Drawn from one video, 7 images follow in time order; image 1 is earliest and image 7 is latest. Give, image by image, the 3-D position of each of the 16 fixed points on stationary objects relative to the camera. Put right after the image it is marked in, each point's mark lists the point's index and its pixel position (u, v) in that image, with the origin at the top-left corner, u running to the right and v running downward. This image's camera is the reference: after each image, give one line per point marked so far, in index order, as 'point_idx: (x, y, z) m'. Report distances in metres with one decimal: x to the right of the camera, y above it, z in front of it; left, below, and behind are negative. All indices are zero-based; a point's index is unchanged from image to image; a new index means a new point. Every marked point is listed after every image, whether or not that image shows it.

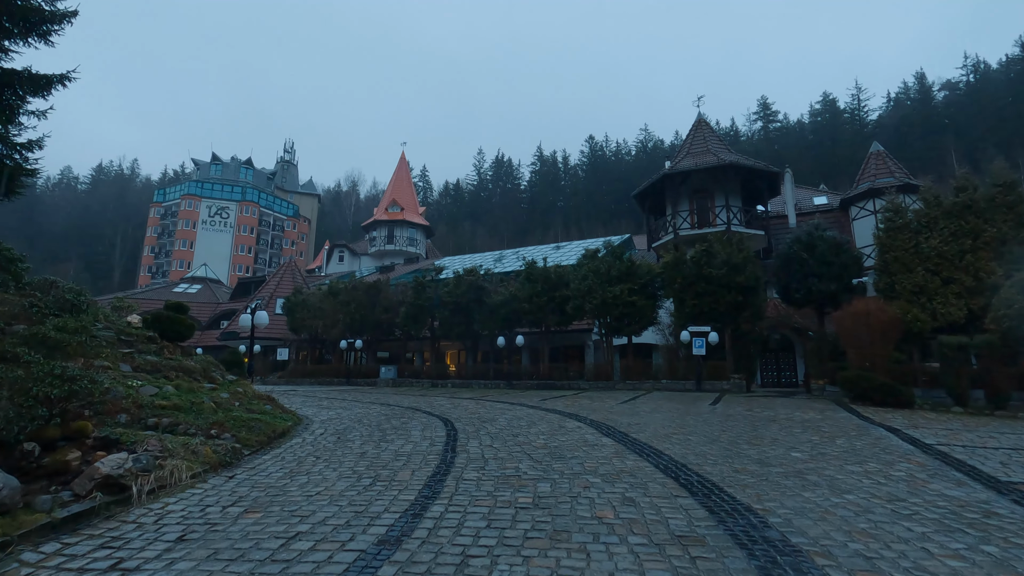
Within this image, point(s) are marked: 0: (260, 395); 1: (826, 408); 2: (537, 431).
0: (-6.2, -2.6, +13.2) m
1: (+8.8, -3.3, +15.0) m
2: (+0.5, -3.0, +11.4) m
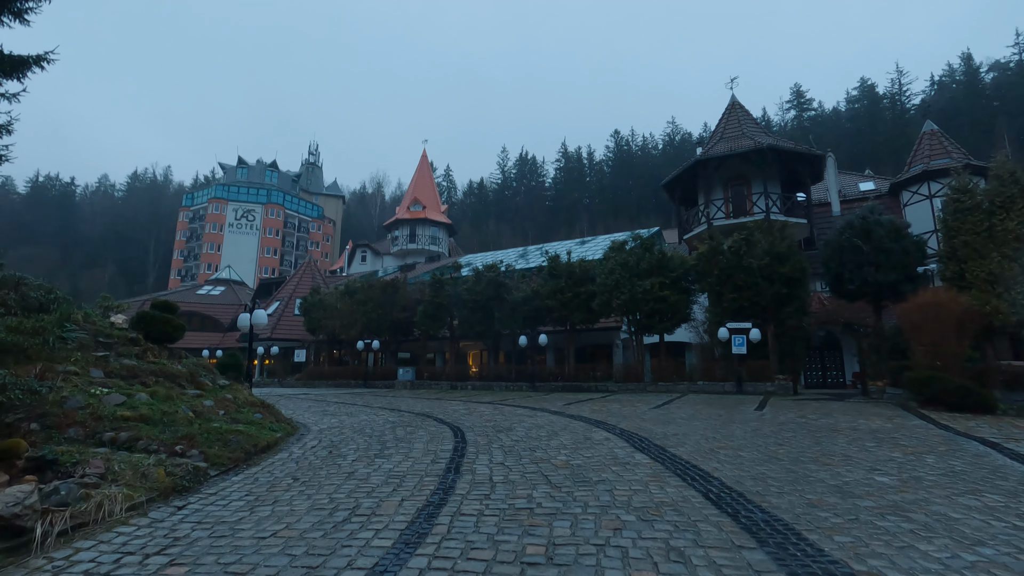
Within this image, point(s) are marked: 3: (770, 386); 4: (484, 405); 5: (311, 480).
0: (-5.8, -2.5, +12.0) m
1: (+9.3, -3.1, +13.1) m
2: (+0.8, -2.9, +9.8) m
3: (+9.3, -3.6, +19.4) m
4: (-0.9, -3.6, +16.6) m
5: (-2.8, -2.6, +7.4) m
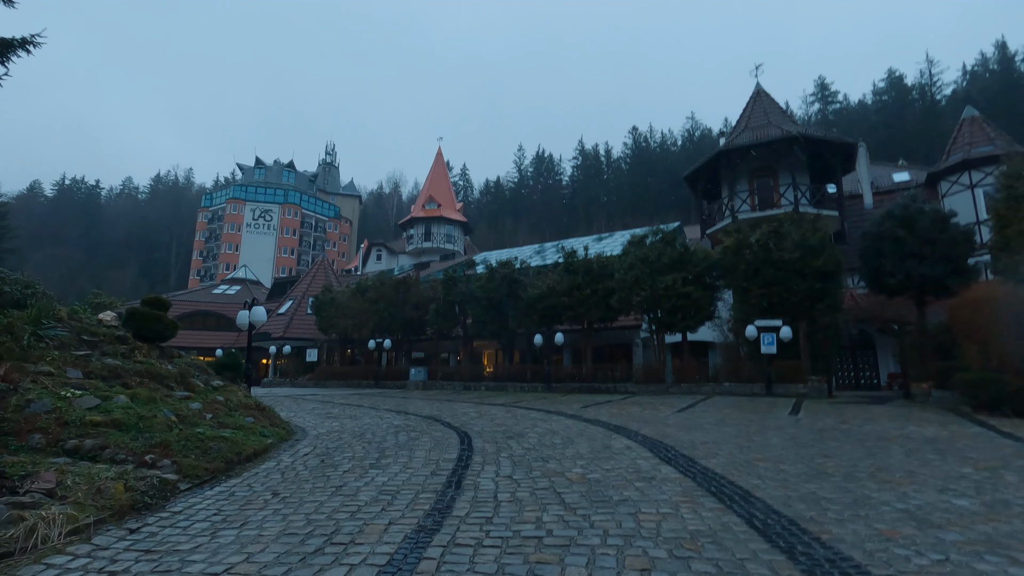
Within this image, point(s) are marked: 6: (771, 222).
0: (-5.5, -2.4, +11.2) m
1: (+9.5, -2.9, +11.8) m
2: (+1.0, -2.7, +8.9) m
3: (+9.8, -3.4, +18.2) m
4: (-0.5, -3.5, +15.7) m
5: (-2.7, -2.5, +6.6) m
6: (+9.6, +2.5, +20.0) m
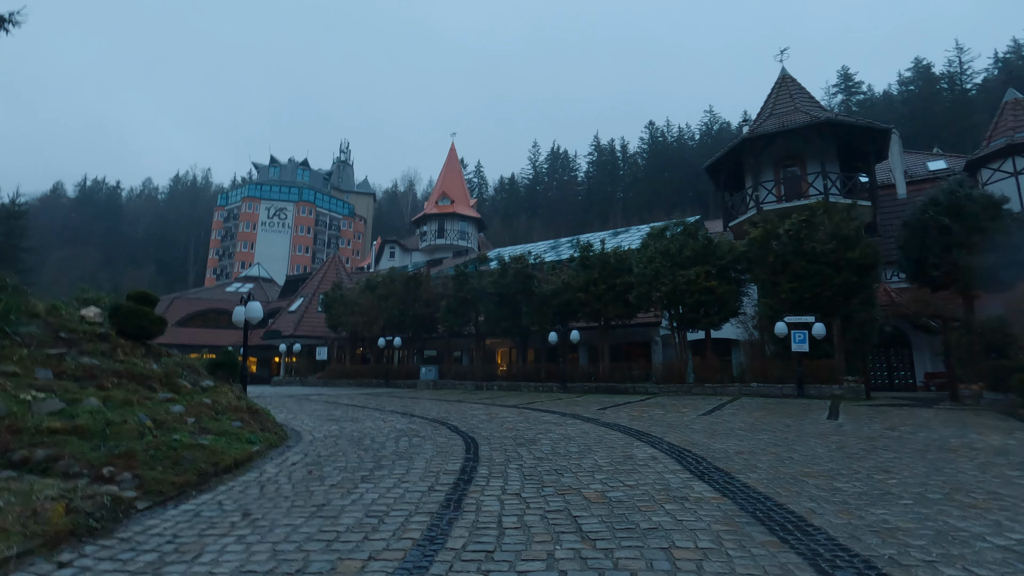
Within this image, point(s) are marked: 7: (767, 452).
0: (-5.3, -2.3, +10.4) m
1: (+9.8, -2.7, +10.6) m
2: (+1.2, -2.6, +7.9) m
3: (+10.2, -3.2, +16.9) m
4: (-0.1, -3.3, +14.7) m
5: (-2.6, -2.4, +5.7) m
6: (+10.1, +2.7, +18.7) m
7: (+4.1, -2.6, +8.6) m
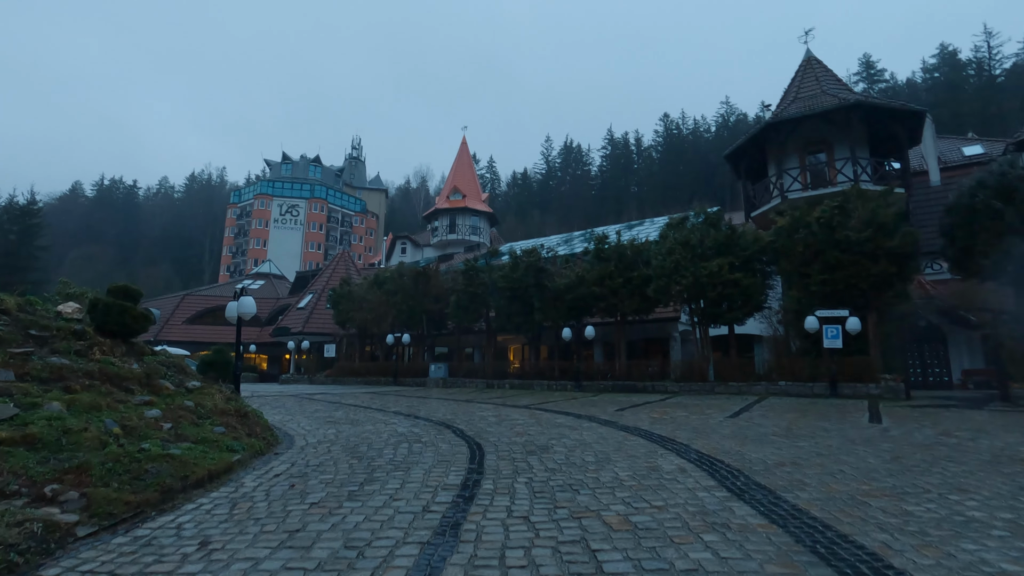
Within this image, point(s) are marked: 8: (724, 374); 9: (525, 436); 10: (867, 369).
0: (-5.1, -2.2, +9.6) m
1: (+9.9, -2.5, +9.4) m
2: (+1.3, -2.4, +6.9) m
3: (+10.6, -2.9, +15.7) m
4: (+0.2, -3.2, +13.8) m
5: (-2.5, -2.3, +4.8) m
6: (+10.4, +2.9, +17.5) m
7: (+4.2, -2.4, +7.6) m
8: (+7.4, -3.0, +18.8) m
9: (+0.2, -2.8, +10.2) m
10: (+10.7, -2.4, +16.2) m
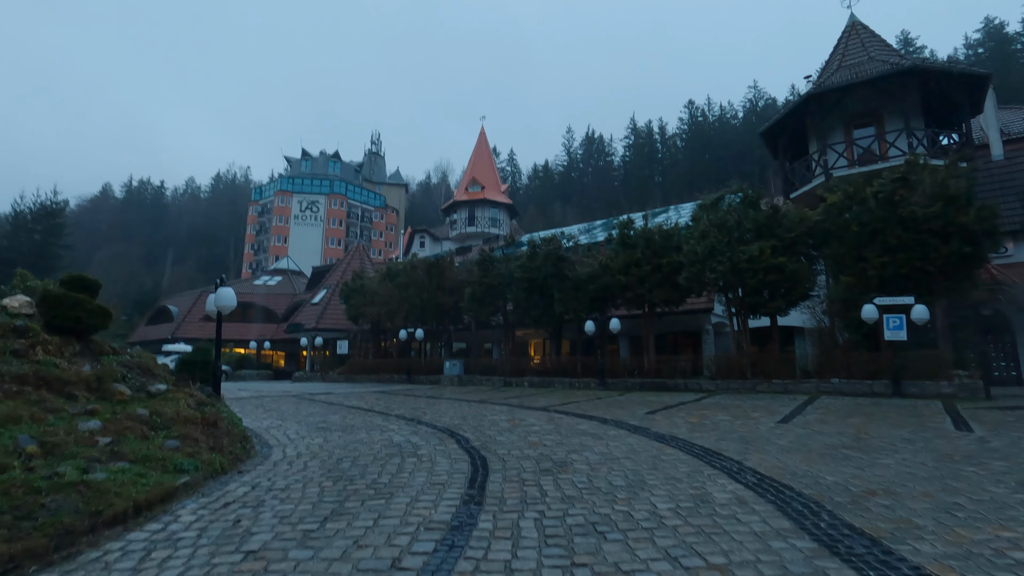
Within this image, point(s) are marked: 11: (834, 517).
0: (-5.0, -2.0, +8.3) m
1: (+10.1, -2.1, +7.4) m
2: (+1.3, -2.2, +5.3) m
3: (+11.0, -2.5, +13.7) m
4: (+0.5, -2.9, +12.2) m
5: (-2.6, -2.1, +3.3) m
6: (+10.9, +3.4, +15.4) m
7: (+4.3, -2.2, +5.8) m
8: (+8.0, -2.6, +16.9) m
9: (+0.4, -2.5, +8.6) m
10: (+11.1, -2.0, +14.1) m
11: (+3.0, -2.1, +5.0) m
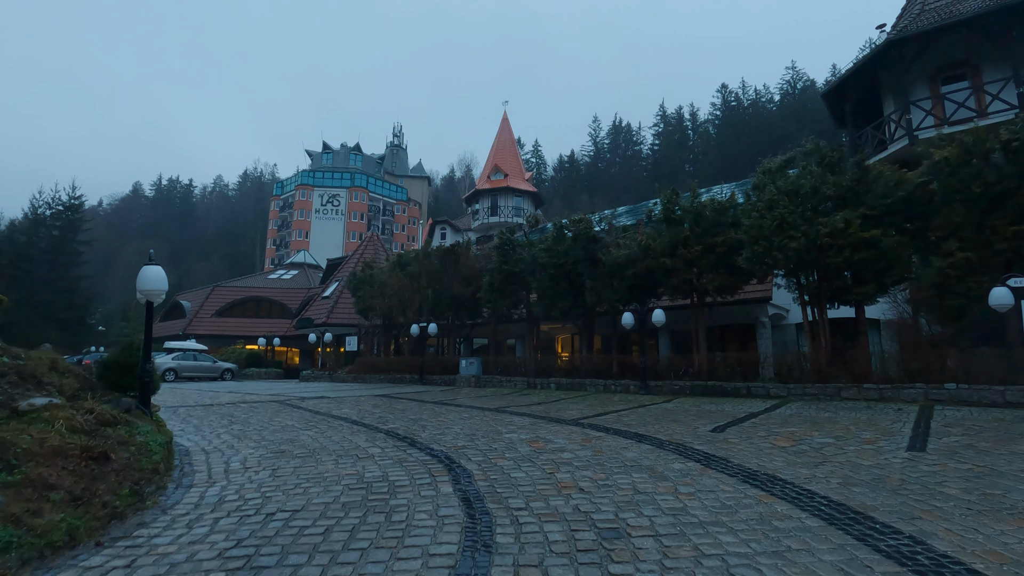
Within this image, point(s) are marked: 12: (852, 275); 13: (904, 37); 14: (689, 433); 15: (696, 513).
0: (-4.7, -1.7, +5.7) m
1: (+10.3, -1.7, +4.1) m
2: (+1.4, -1.9, +2.4) m
3: (+11.5, -2.0, +10.4) m
4: (+0.9, -2.5, +9.4) m
5: (-2.6, -1.8, +0.6) m
6: (+11.4, +3.9, +12.0) m
7: (+4.4, -1.8, +2.8) m
8: (+8.6, -2.1, +13.6) m
9: (+0.7, -2.2, +5.7) m
10: (+11.6, -1.5, +10.7) m
11: (+3.0, -1.8, +2.0) m
12: (+8.6, +0.3, +13.5) m
13: (+13.5, +8.5, +18.5) m
14: (+3.0, -2.5, +9.2) m
15: (+1.7, -2.1, +5.1) m
